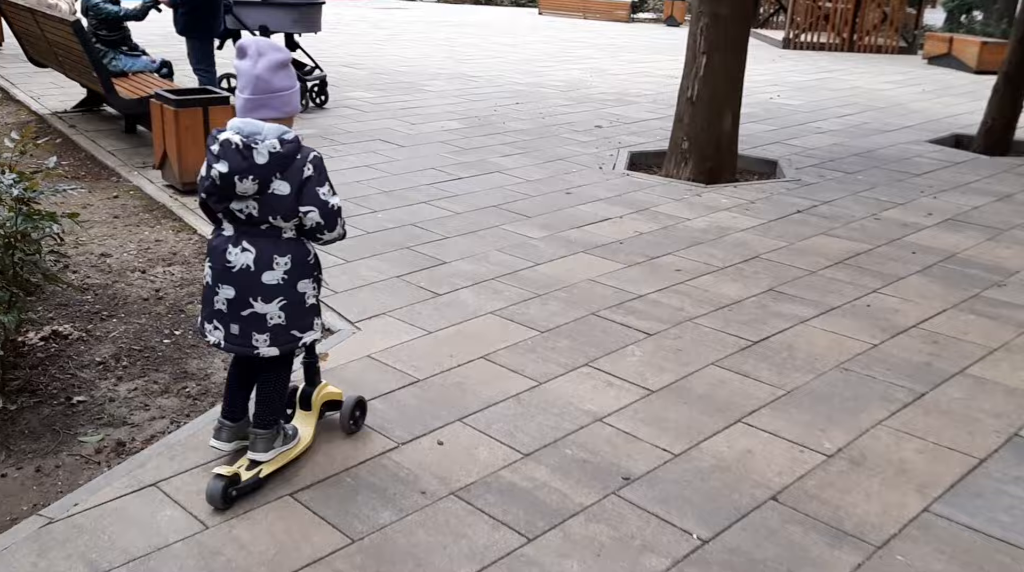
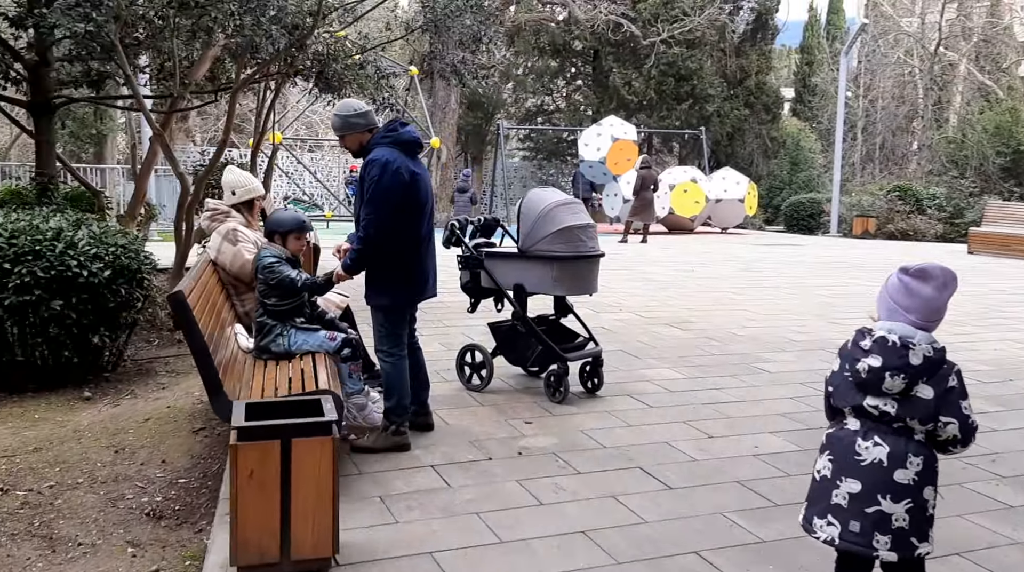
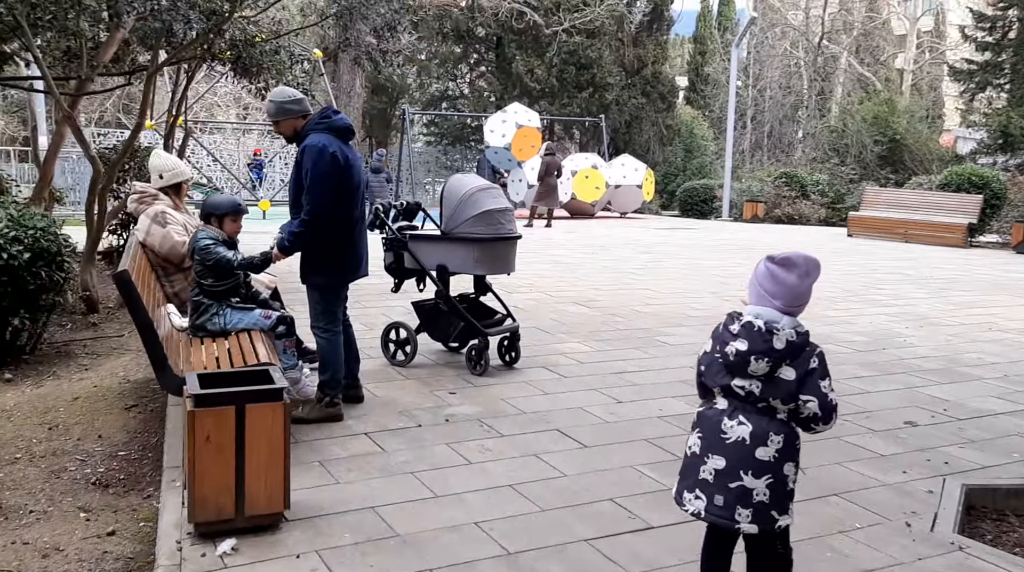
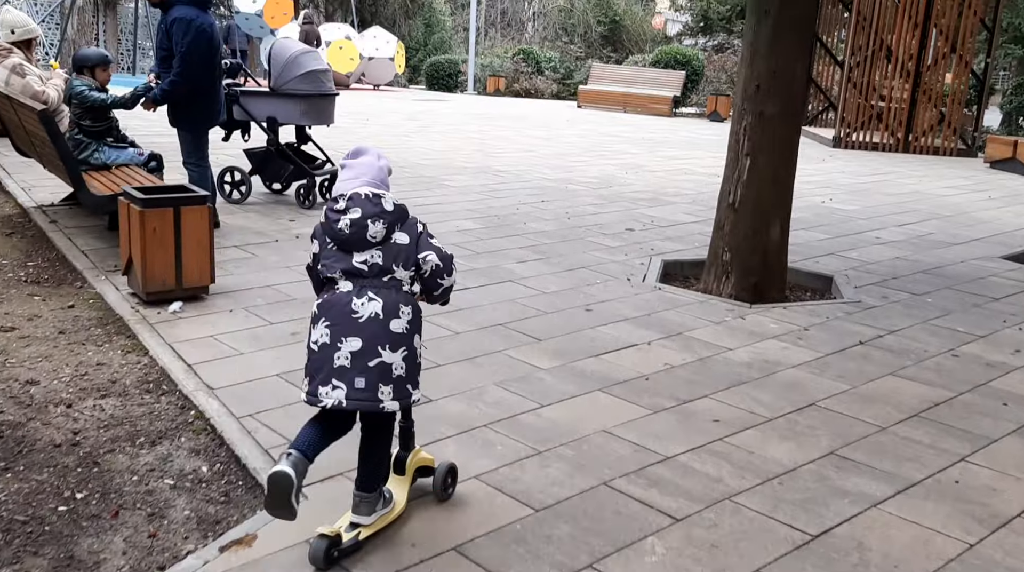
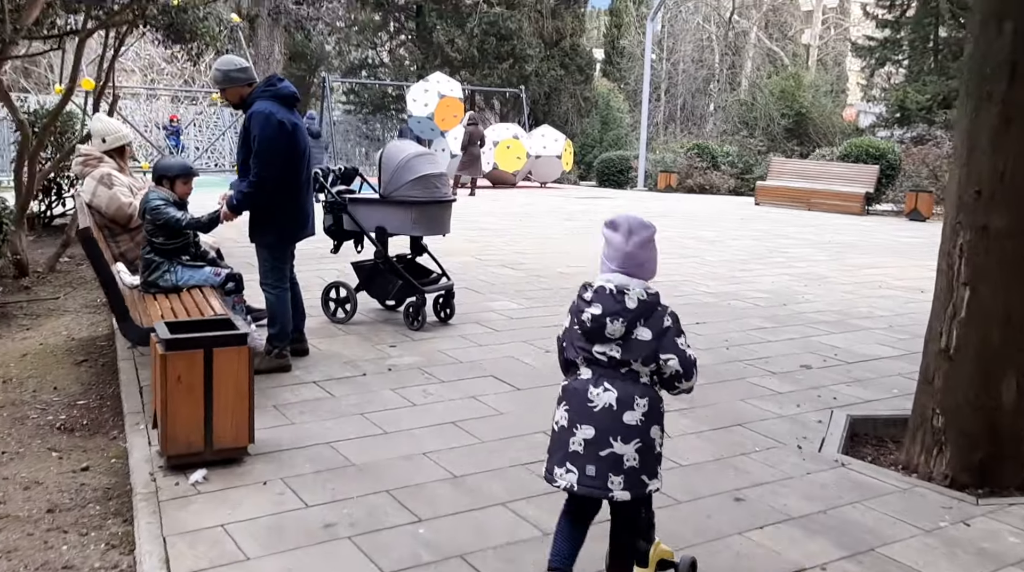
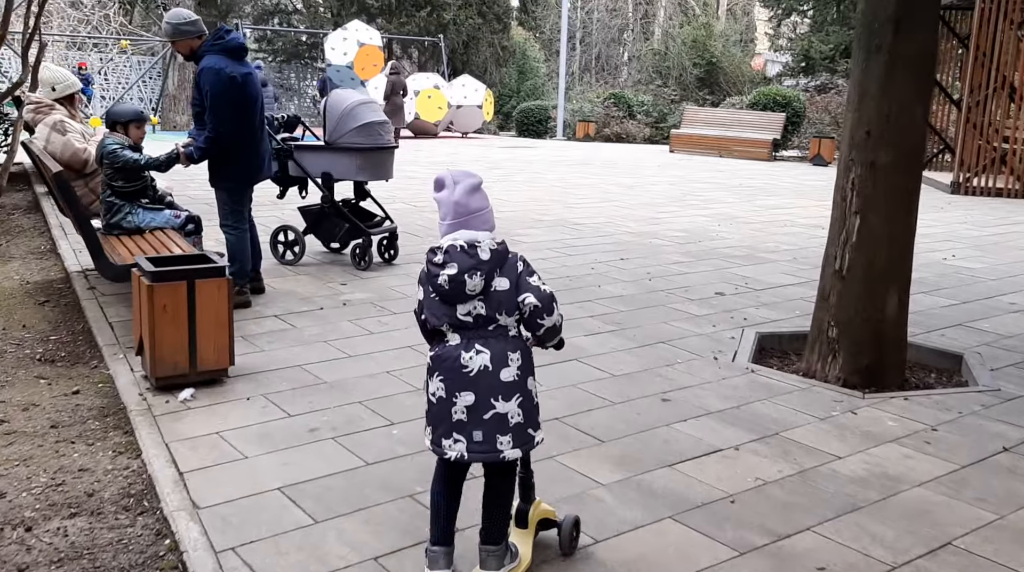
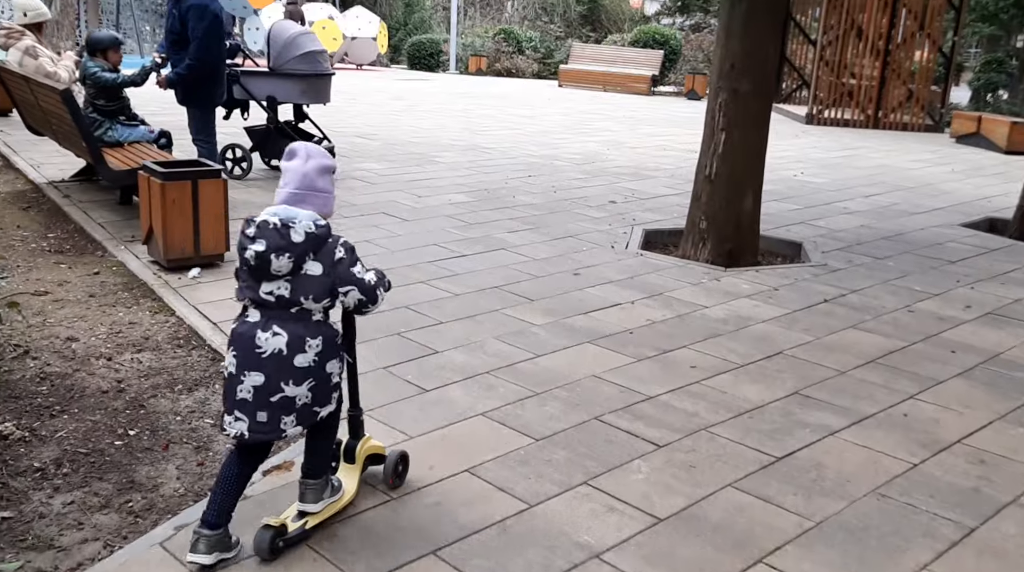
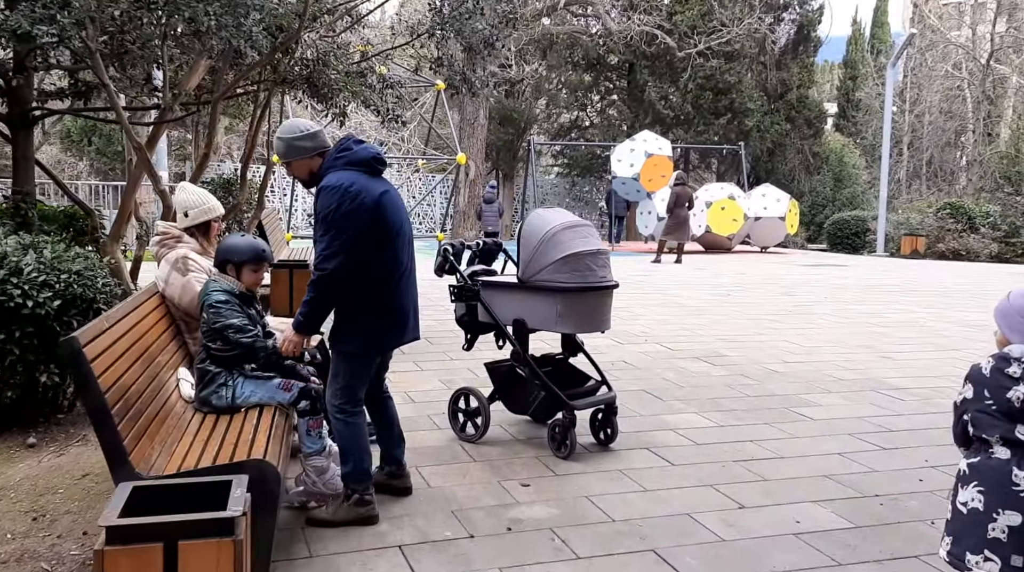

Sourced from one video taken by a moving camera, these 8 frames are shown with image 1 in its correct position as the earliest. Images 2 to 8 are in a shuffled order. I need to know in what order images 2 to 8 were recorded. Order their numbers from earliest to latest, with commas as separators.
7, 4, 6, 5, 3, 2, 8
